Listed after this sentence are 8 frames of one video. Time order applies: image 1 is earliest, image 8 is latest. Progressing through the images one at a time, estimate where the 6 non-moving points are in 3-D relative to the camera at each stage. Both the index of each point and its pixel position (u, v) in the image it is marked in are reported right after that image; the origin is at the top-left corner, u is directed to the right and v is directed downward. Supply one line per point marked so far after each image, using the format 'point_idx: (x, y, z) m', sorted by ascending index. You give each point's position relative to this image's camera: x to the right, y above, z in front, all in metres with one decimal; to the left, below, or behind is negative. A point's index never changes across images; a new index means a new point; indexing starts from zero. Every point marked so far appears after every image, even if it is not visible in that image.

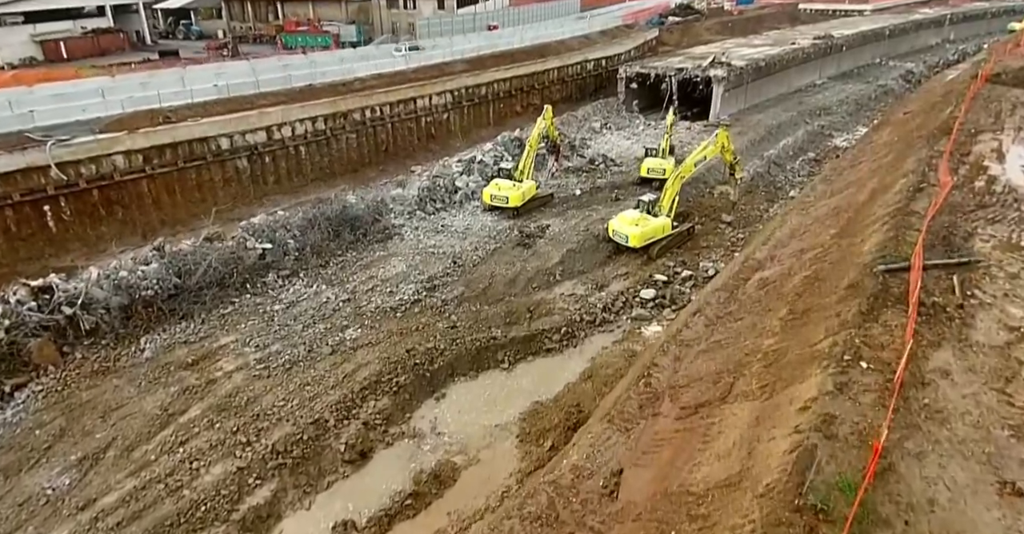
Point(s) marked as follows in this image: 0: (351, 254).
0: (-3.7, +0.3, +15.7) m
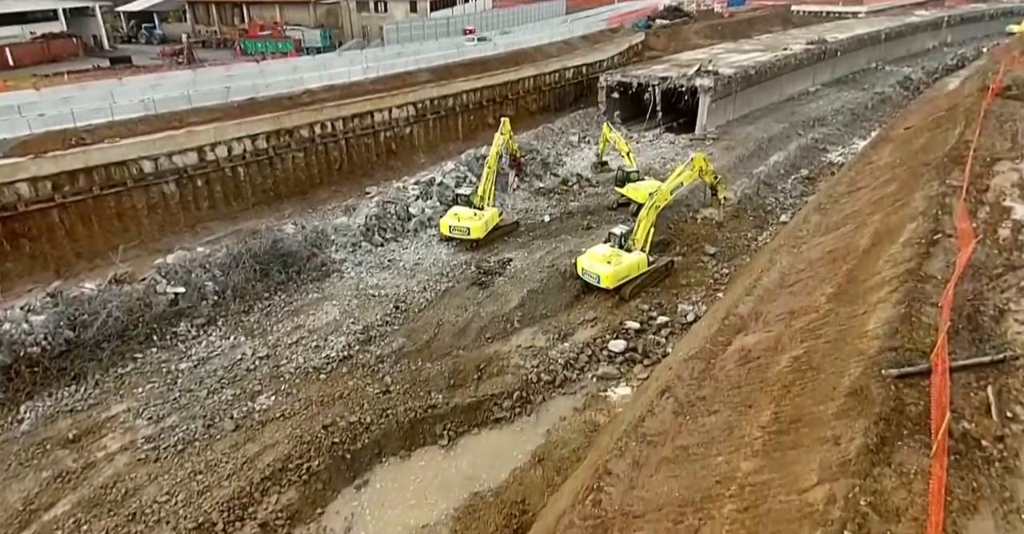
0: (-4.7, -0.6, +13.8) m
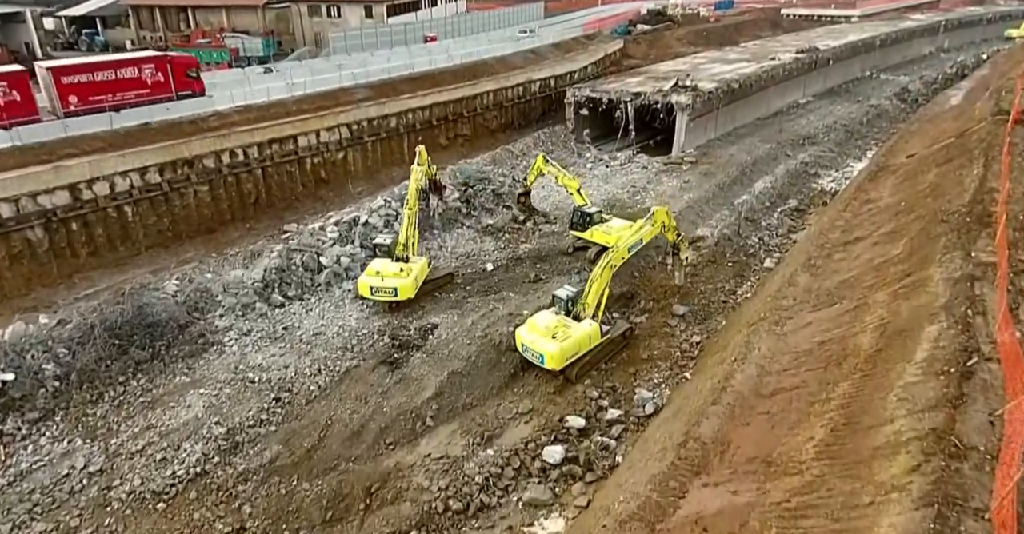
0: (-6.0, -1.9, +11.1) m
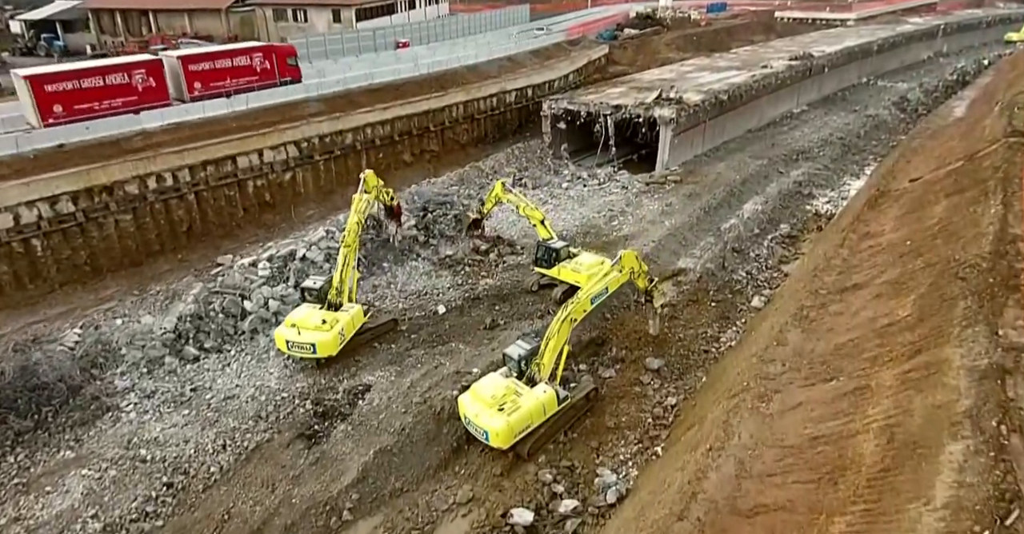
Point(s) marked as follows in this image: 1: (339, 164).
0: (-6.8, -2.7, +9.4) m
1: (-4.6, +2.7, +18.3) m
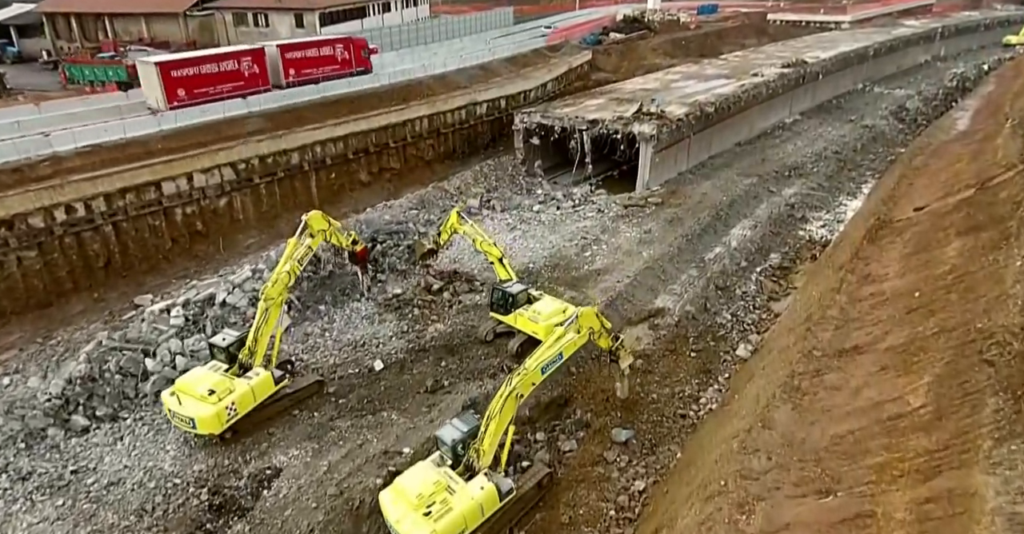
0: (-7.6, -3.5, +7.7) m
1: (-5.4, +1.9, +16.6) m
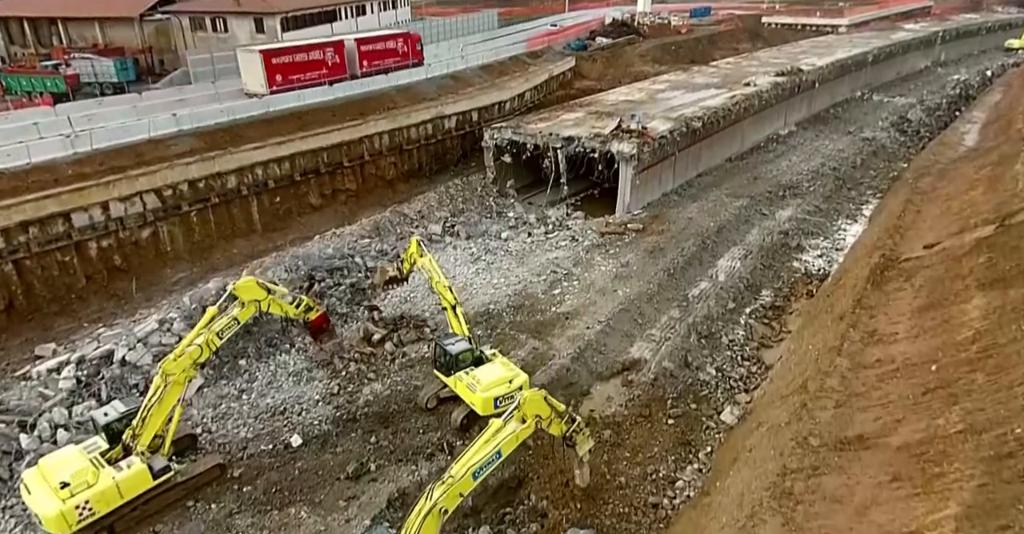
0: (-8.4, -4.2, +6.0) m
1: (-6.2, +1.1, +14.9) m
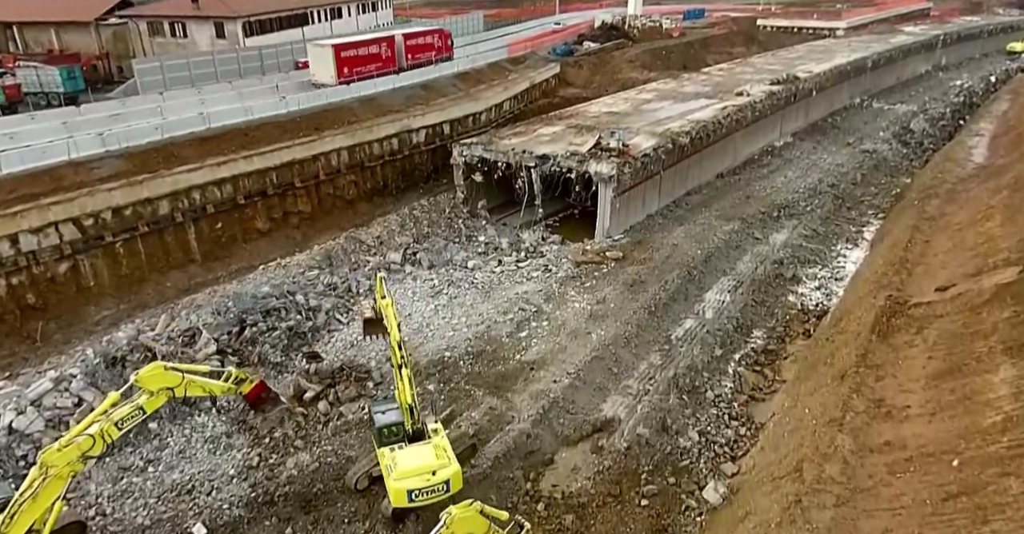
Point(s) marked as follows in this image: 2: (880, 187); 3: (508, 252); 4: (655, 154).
0: (-9.1, -4.9, +4.5) m
1: (-6.9, +0.4, +13.4) m
2: (+10.5, +2.2, +19.6) m
3: (-0.1, +0.3, +15.3) m
4: (+3.4, +2.7, +16.3) m
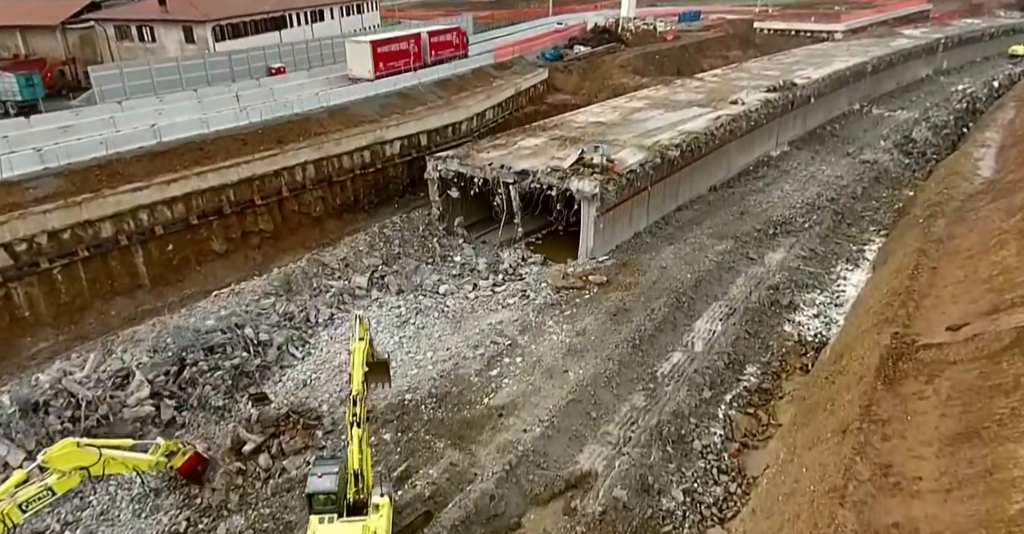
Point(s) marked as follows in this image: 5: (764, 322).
0: (-9.5, -5.4, +3.4) m
1: (-7.4, -0.1, +12.3) m
2: (+10.0, +1.7, +18.6) m
3: (-0.6, -0.2, +14.2) m
4: (+2.9, +2.2, +15.2) m
5: (+4.7, -1.1, +12.9) m
